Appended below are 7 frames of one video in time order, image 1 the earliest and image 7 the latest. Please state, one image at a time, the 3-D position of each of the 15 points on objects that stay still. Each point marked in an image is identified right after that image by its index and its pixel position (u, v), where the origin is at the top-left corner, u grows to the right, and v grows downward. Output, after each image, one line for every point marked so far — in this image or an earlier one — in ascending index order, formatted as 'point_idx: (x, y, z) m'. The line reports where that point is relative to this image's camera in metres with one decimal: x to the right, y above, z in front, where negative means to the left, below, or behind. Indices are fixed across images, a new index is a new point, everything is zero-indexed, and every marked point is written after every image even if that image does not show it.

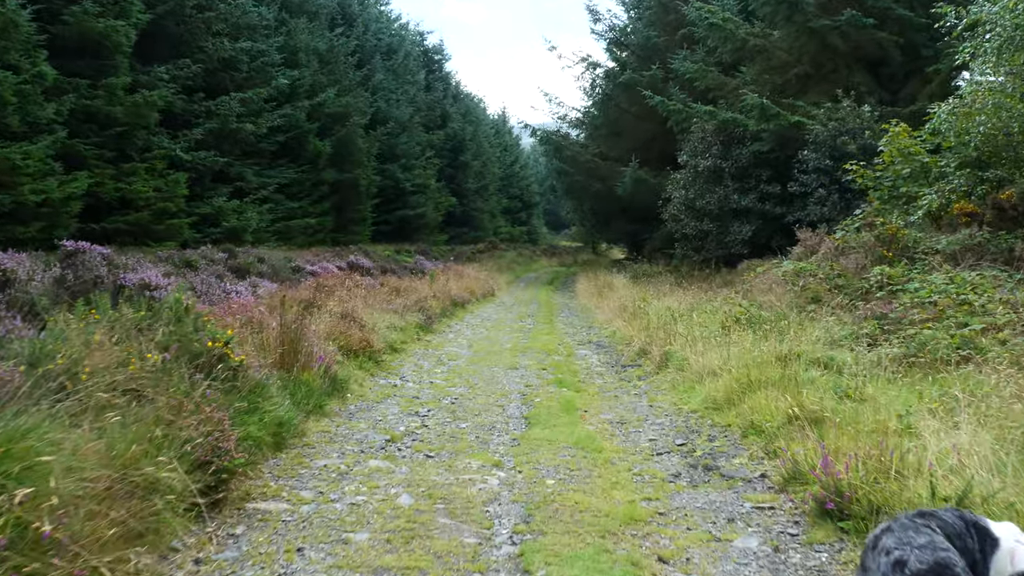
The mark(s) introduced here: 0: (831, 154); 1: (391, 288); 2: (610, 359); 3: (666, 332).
0: (+5.1, +2.1, +16.1) m
1: (-1.6, 0.0, +12.9) m
2: (+0.9, -0.7, +9.0) m
3: (+1.3, -0.4, +8.7) m
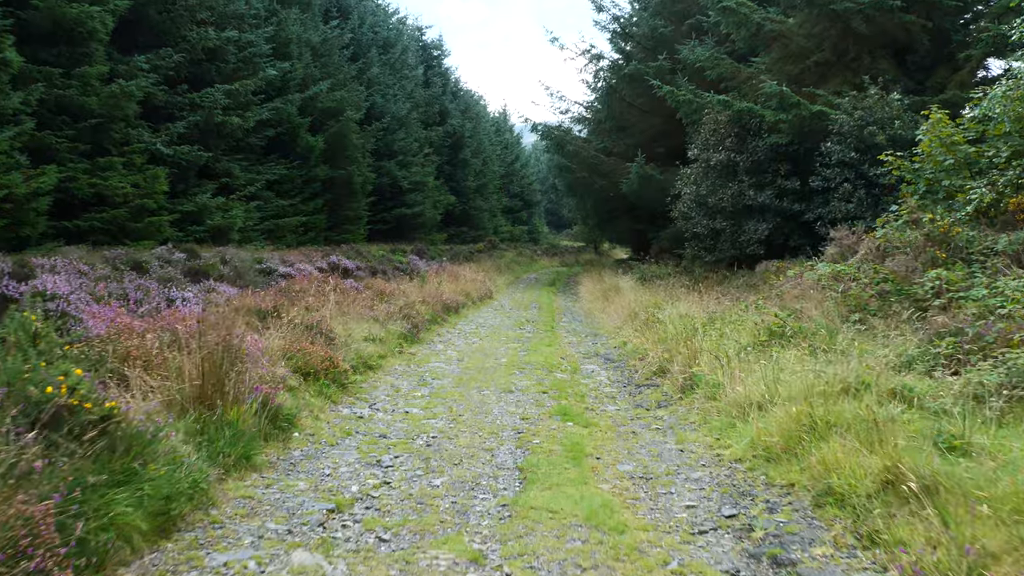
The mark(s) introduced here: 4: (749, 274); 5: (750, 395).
0: (+5.1, +2.1, +14.8) m
1: (-1.6, -0.1, +11.6) m
2: (+0.9, -0.7, +7.7) m
3: (+1.3, -0.5, +7.4) m
4: (+3.3, +0.2, +13.7) m
5: (+1.2, -0.6, +5.1) m
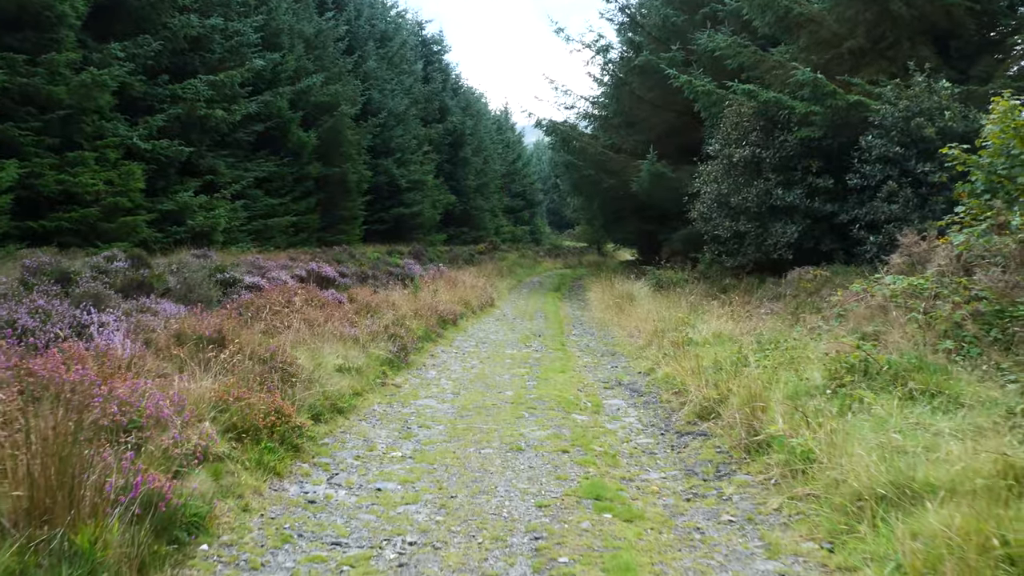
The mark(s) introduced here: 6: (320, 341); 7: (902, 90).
0: (+5.2, +2.0, +13.2) m
1: (-1.5, -0.2, +10.1) m
2: (+0.9, -0.8, +6.2) m
3: (+1.3, -0.6, +5.9) m
4: (+3.3, 0.0, +12.1) m
5: (+1.3, -0.7, +3.5) m
6: (-1.4, -0.4, +7.4) m
7: (+5.3, +2.7, +13.6) m
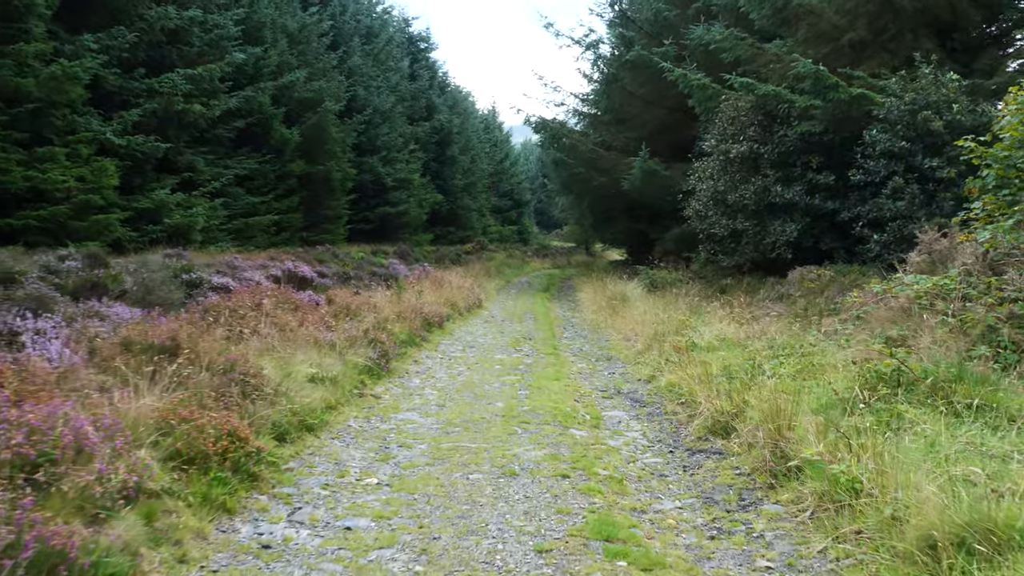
0: (+5.0, +1.9, +12.7) m
1: (-1.6, -0.2, +9.4) m
2: (+0.9, -0.8, +5.5) m
3: (+1.3, -0.6, +5.2) m
4: (+3.2, 0.0, +11.5) m
5: (+1.2, -0.7, +2.9) m
6: (-1.5, -0.4, +6.7) m
7: (+5.1, +2.7, +13.0) m
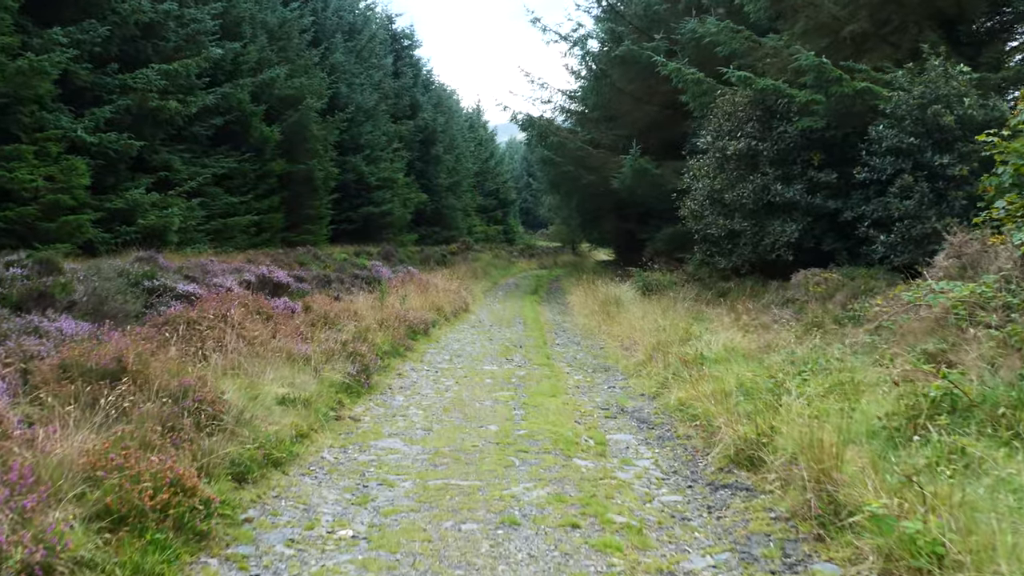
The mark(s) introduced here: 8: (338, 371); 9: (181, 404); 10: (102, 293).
0: (+4.9, +1.9, +12.1) m
1: (-1.7, -0.3, +8.7) m
2: (+0.9, -0.9, +4.9) m
3: (+1.3, -0.7, +4.6) m
4: (+3.1, 0.0, +10.9) m
5: (+1.3, -0.7, +2.3) m
6: (-1.5, -0.5, +6.1) m
7: (+5.0, +2.6, +12.4) m
8: (-1.2, -0.6, +6.8) m
9: (-1.4, -0.5, +4.4) m
10: (-2.6, 0.0, +6.4) m
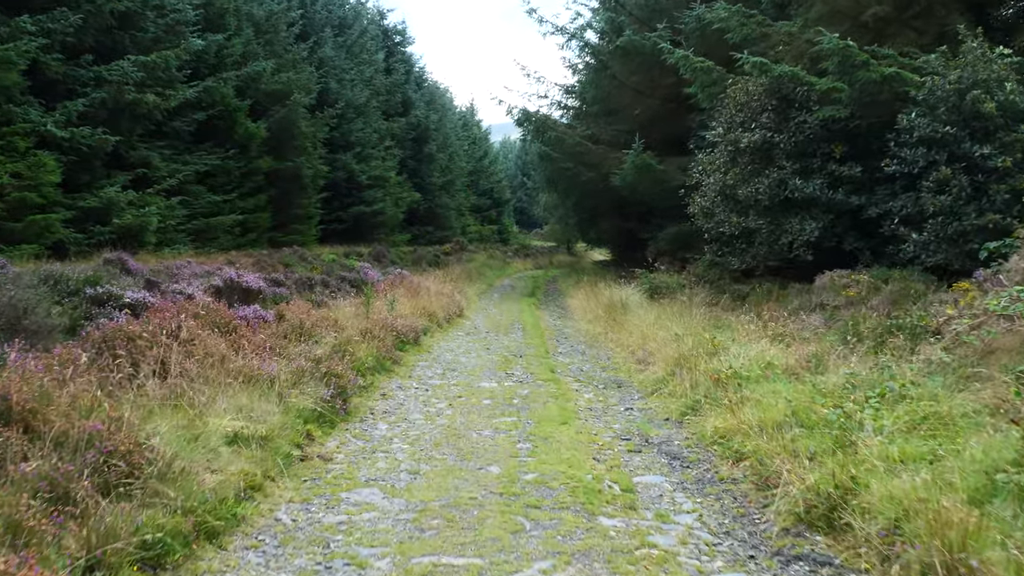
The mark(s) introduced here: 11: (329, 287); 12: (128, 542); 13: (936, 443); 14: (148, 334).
0: (+4.9, +1.9, +11.0) m
1: (-1.7, -0.3, +7.6) m
2: (+0.9, -0.9, +3.8) m
3: (+1.3, -0.7, +3.5) m
4: (+3.1, -0.1, +9.9) m
5: (+1.3, -0.8, +1.2) m
6: (-1.5, -0.5, +5.0) m
7: (+5.0, +2.6, +11.4) m
8: (-1.2, -0.6, +5.8) m
9: (-1.4, -0.5, +3.3) m
10: (-2.6, -0.1, +5.3) m
11: (-2.4, 0.0, +13.2) m
12: (-1.1, -0.7, +2.9) m
13: (+1.7, -0.6, +4.1) m
14: (-2.0, -0.3, +5.5) m
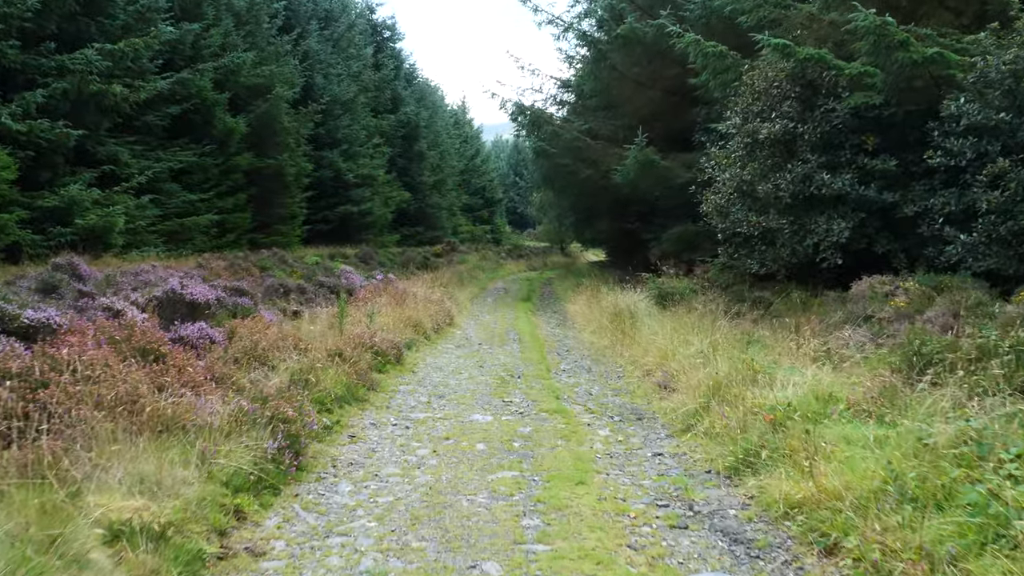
0: (+4.8, +1.8, +9.7) m
1: (-1.7, -0.4, +6.3) m
2: (+0.9, -1.0, +2.5) m
3: (+1.3, -0.8, +2.2) m
4: (+3.1, -0.1, +8.5) m
5: (+1.4, -0.9, -0.1) m
6: (-1.5, -0.6, +3.6) m
7: (+4.9, +2.5, +10.1) m
8: (-1.2, -0.7, +4.4) m
9: (-1.4, -0.6, +1.9) m
10: (-2.6, -0.2, +3.9) m
11: (-2.5, -0.1, +11.8) m
12: (-1.1, -0.8, +1.6) m
13: (+1.7, -0.7, +2.7) m
14: (-2.0, -0.3, +4.2) m
